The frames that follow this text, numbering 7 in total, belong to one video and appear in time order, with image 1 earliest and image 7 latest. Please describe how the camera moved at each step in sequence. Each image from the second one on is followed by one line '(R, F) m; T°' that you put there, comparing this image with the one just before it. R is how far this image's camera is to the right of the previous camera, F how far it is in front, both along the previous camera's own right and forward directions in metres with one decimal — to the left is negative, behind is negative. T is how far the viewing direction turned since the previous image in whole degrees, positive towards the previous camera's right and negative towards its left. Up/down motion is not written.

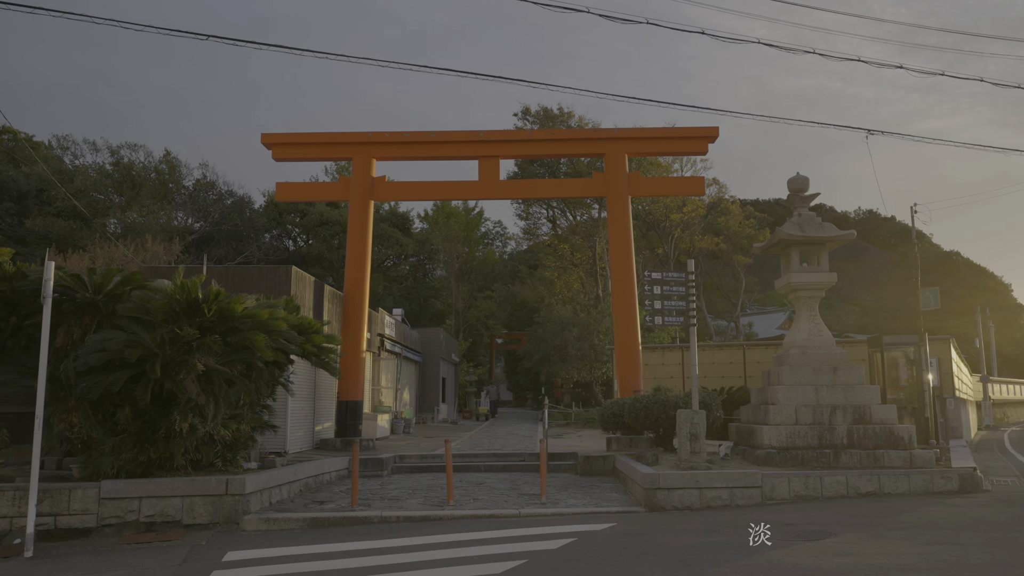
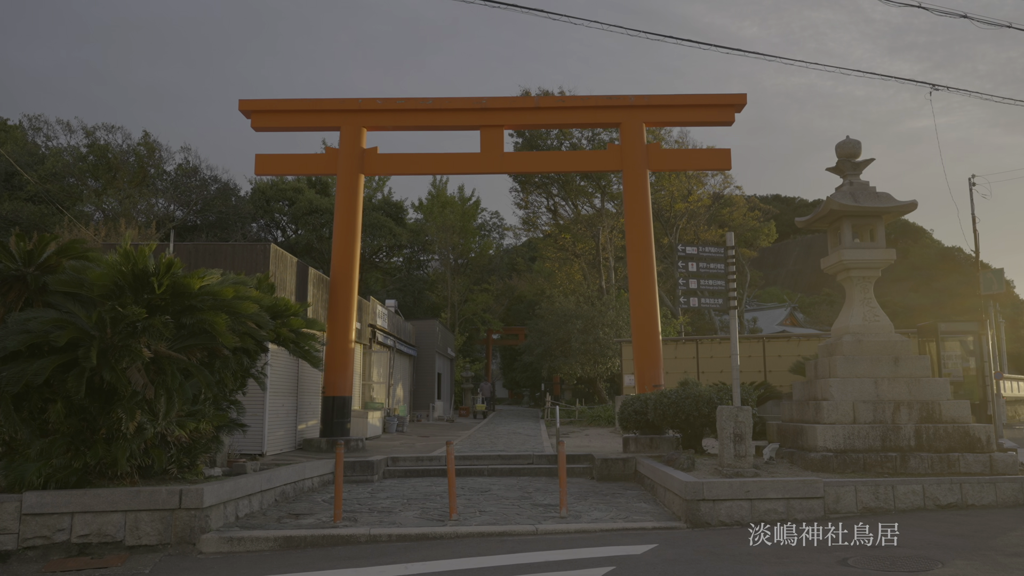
(-0.3, +1.8) m; +1°
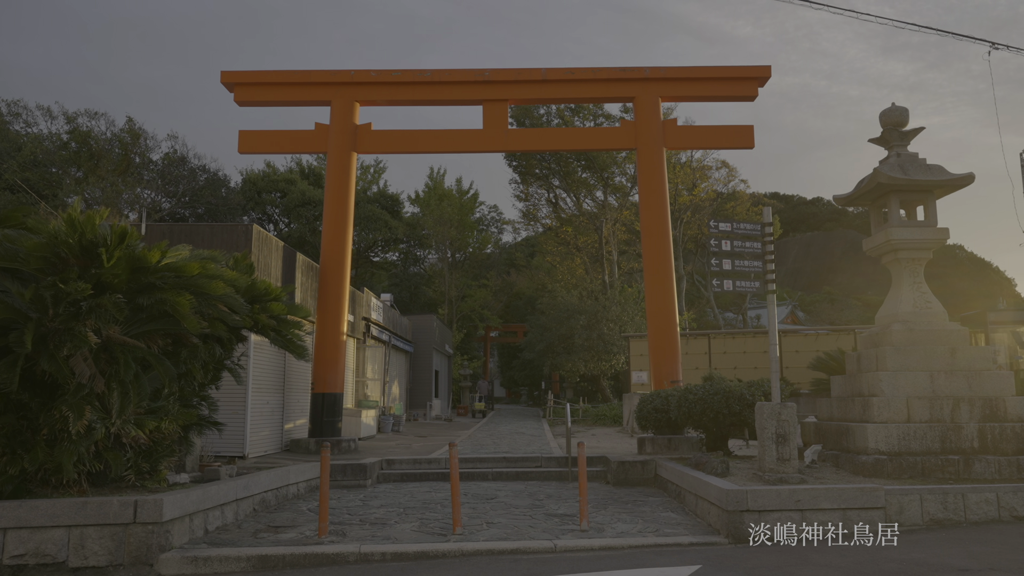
(-0.2, +1.2) m; 0°
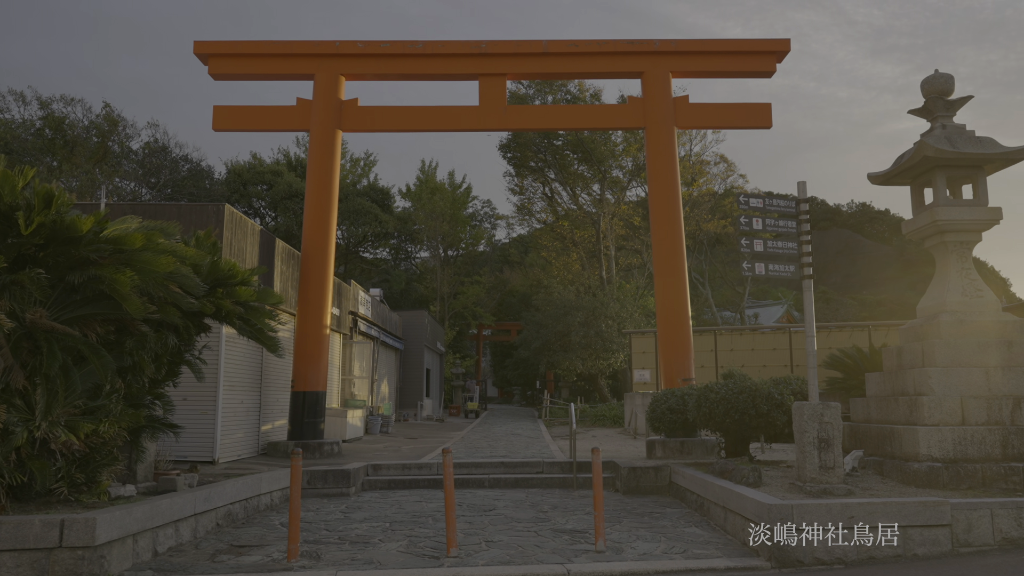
(-0.1, +1.2) m; +1°
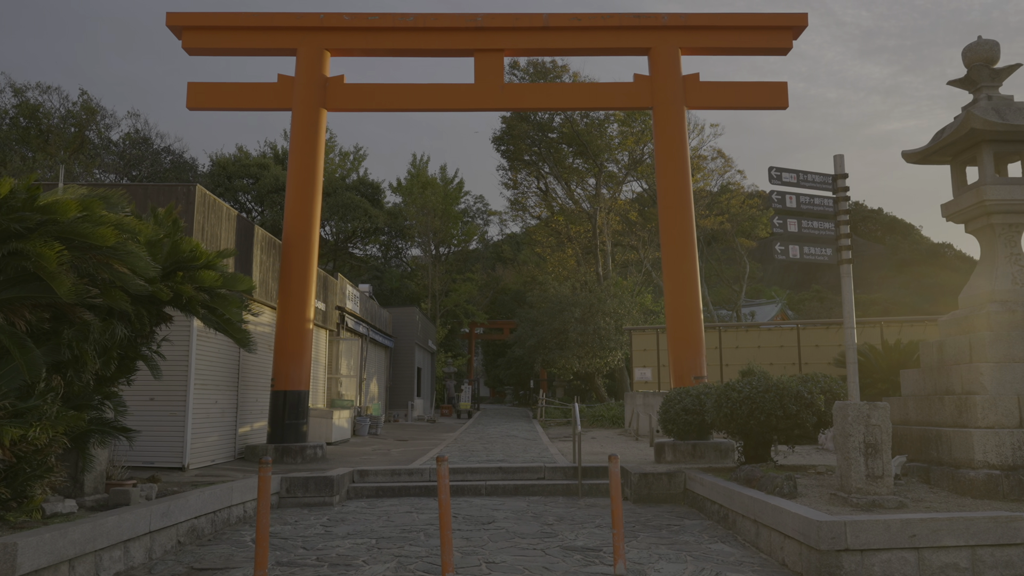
(-0.1, +1.0) m; +1°
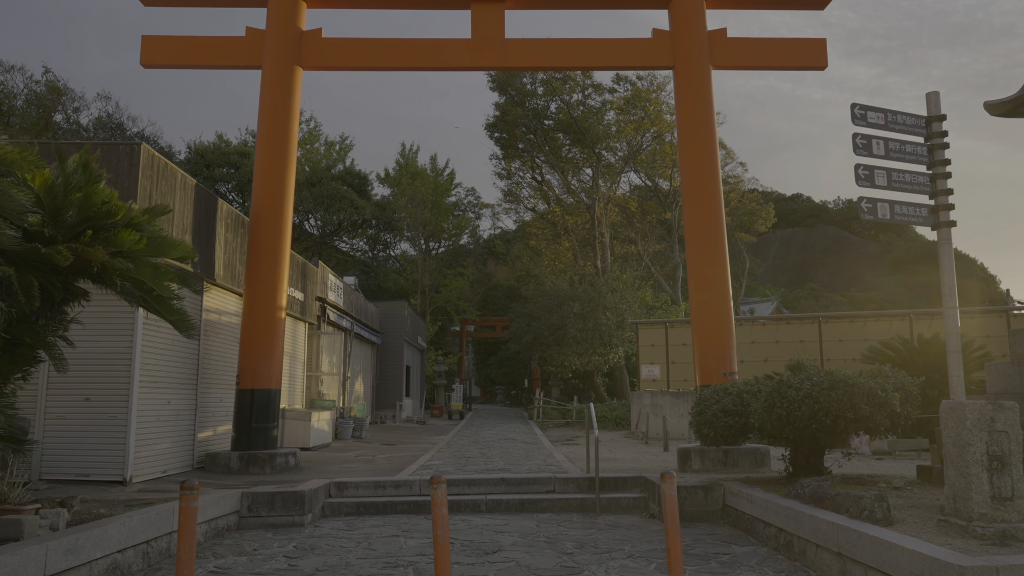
(-0.2, +1.6) m; +1°
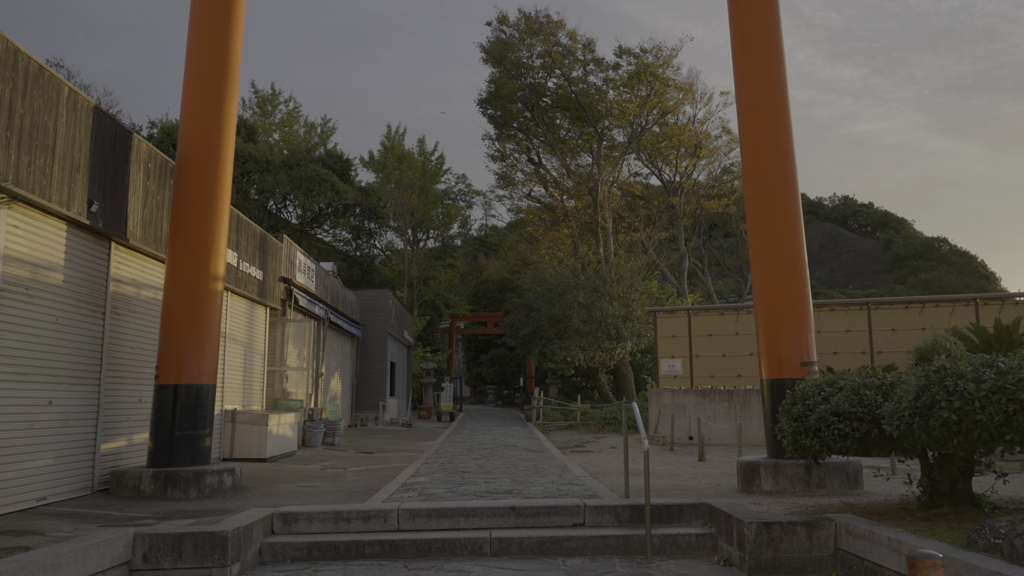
(-0.2, +2.6) m; +1°
